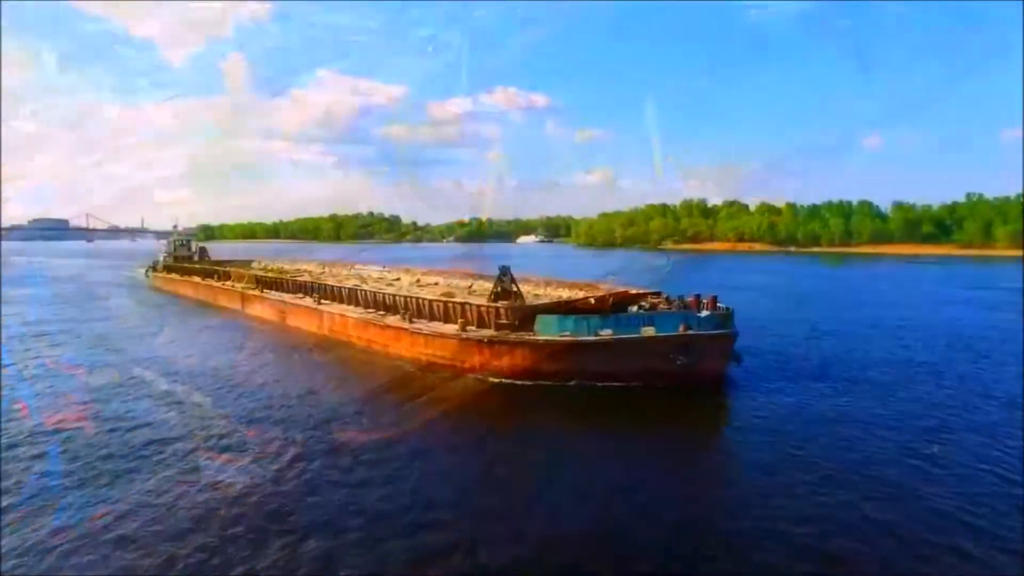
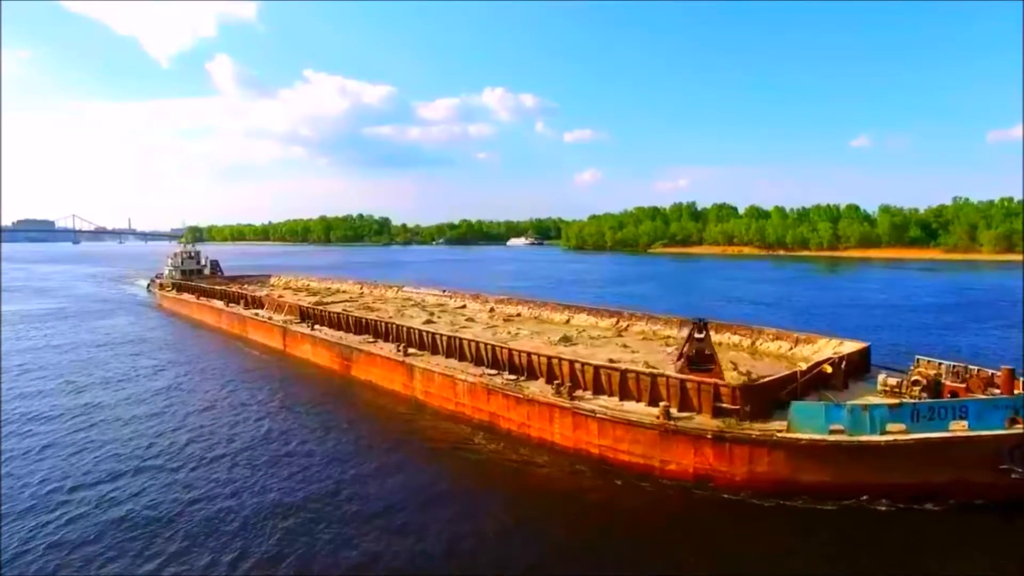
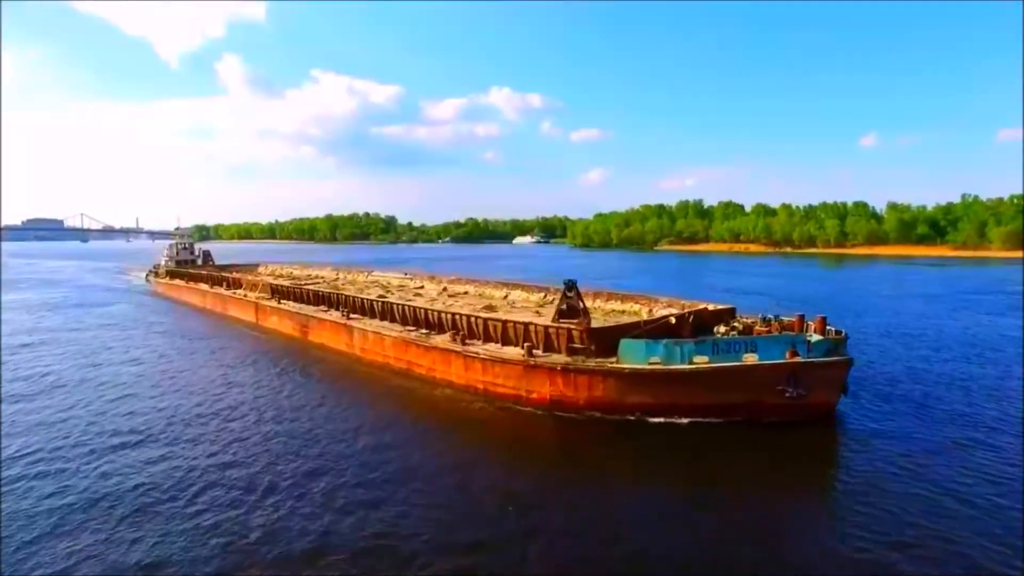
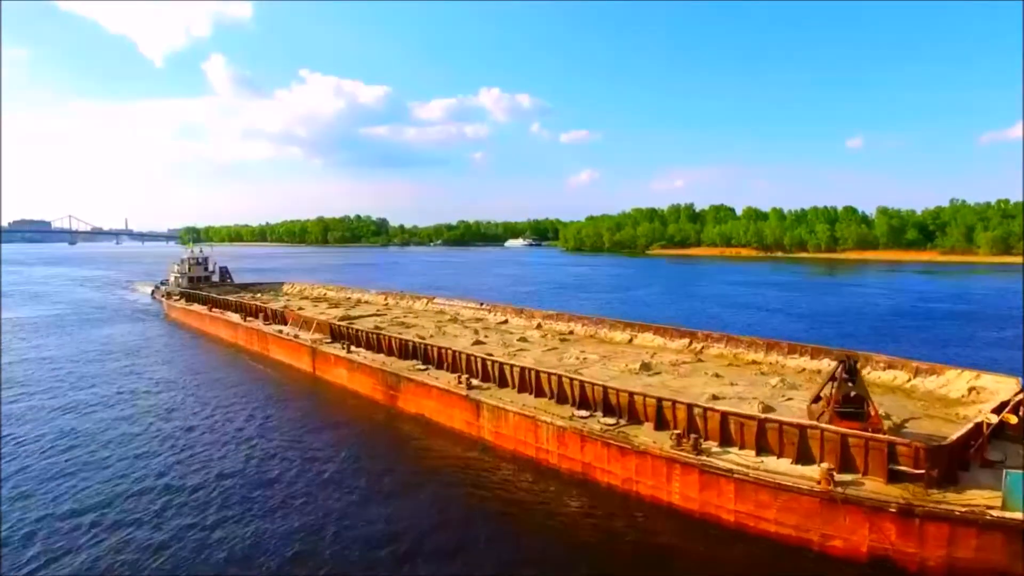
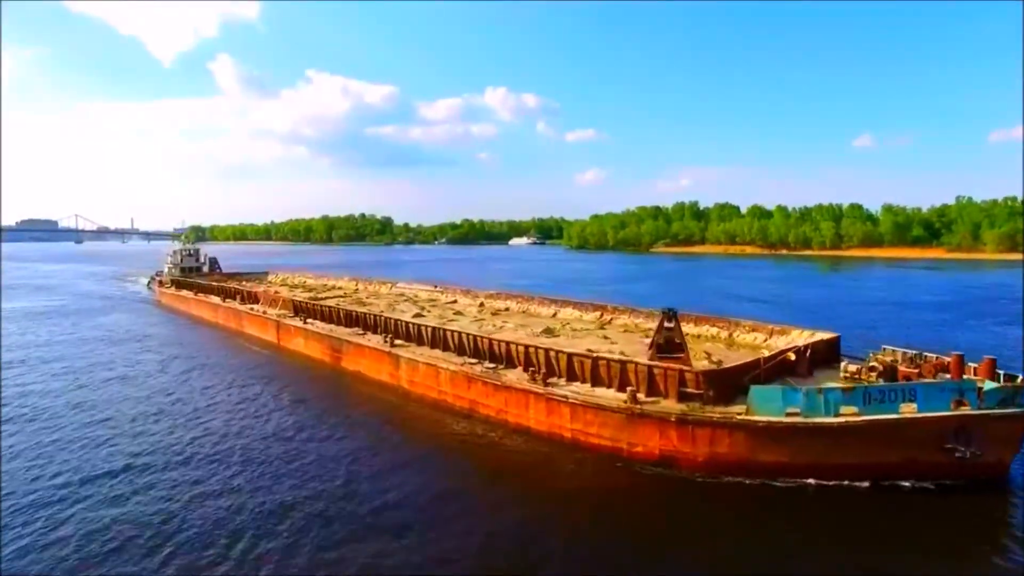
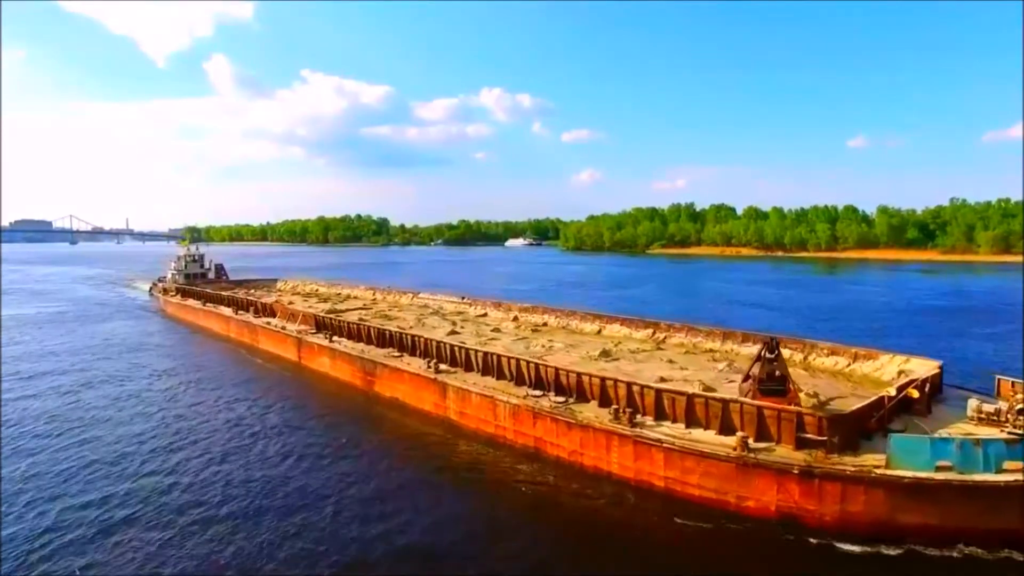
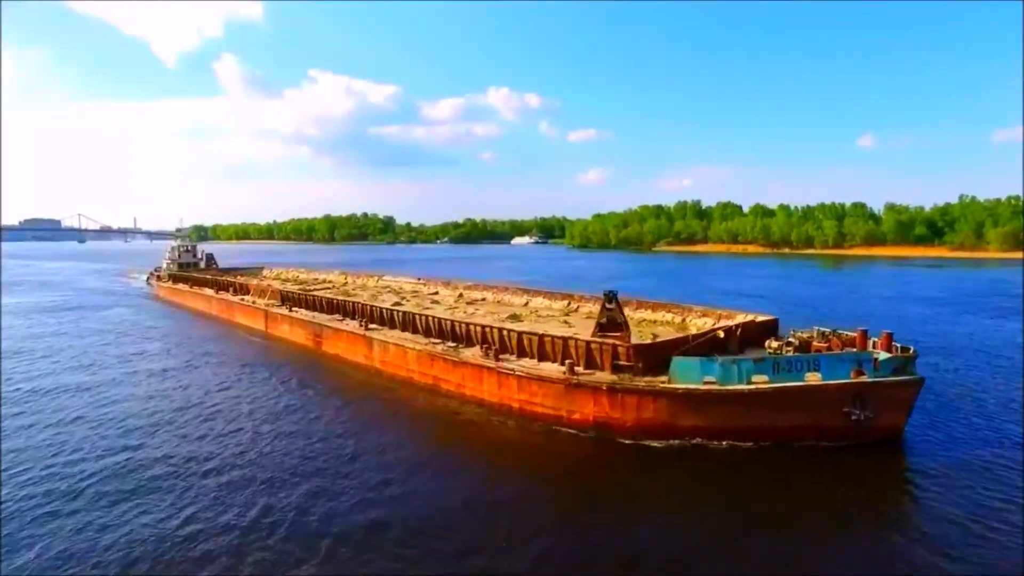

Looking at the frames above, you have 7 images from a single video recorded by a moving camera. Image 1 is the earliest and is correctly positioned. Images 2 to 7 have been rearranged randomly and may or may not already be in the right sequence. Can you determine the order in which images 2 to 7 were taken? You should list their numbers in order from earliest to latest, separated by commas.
3, 7, 5, 2, 6, 4
